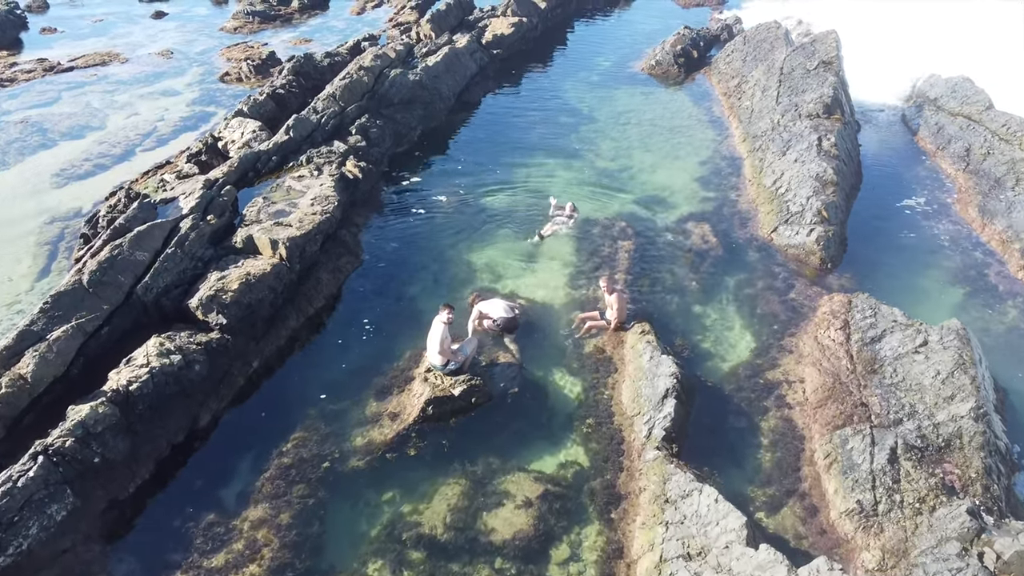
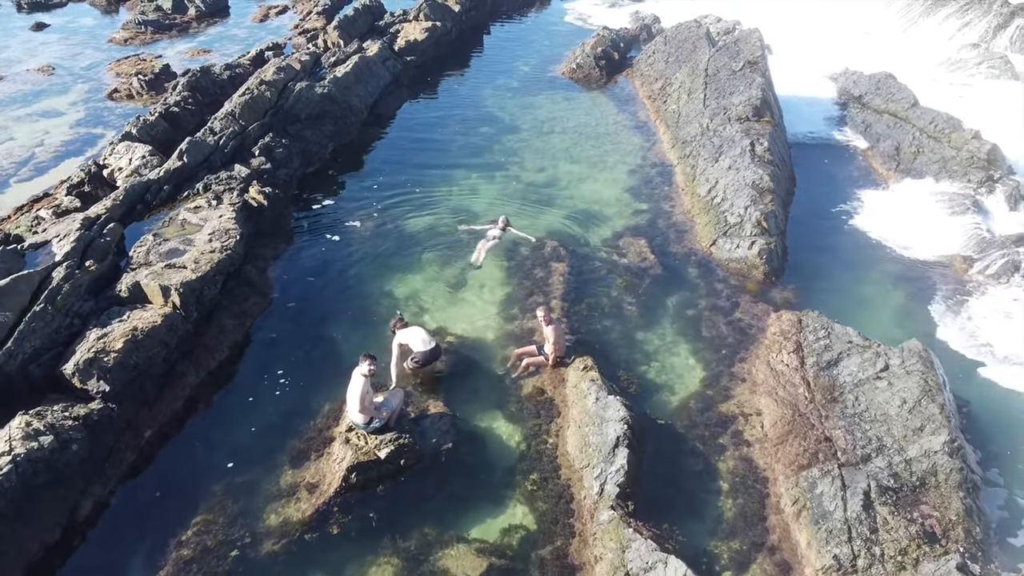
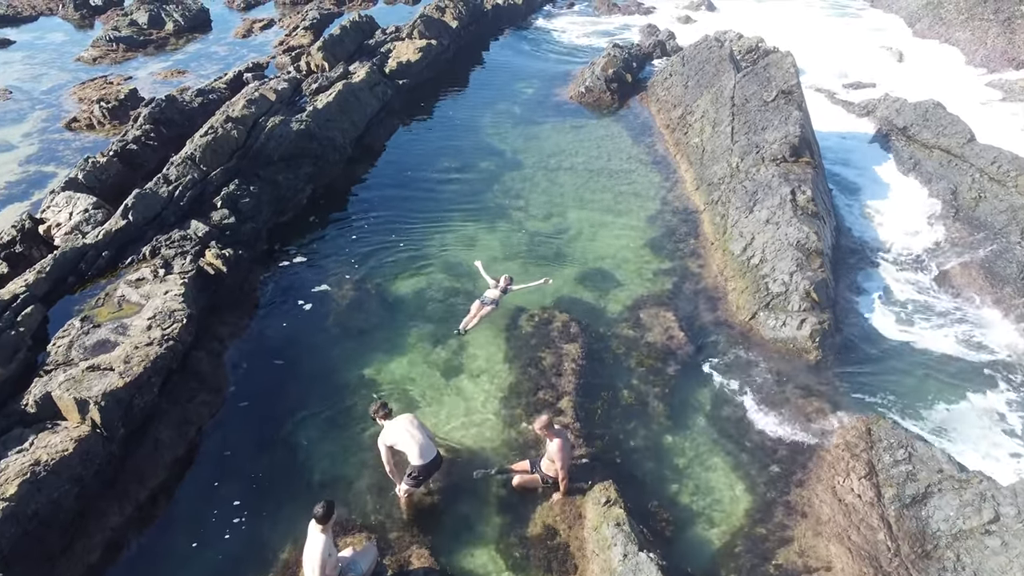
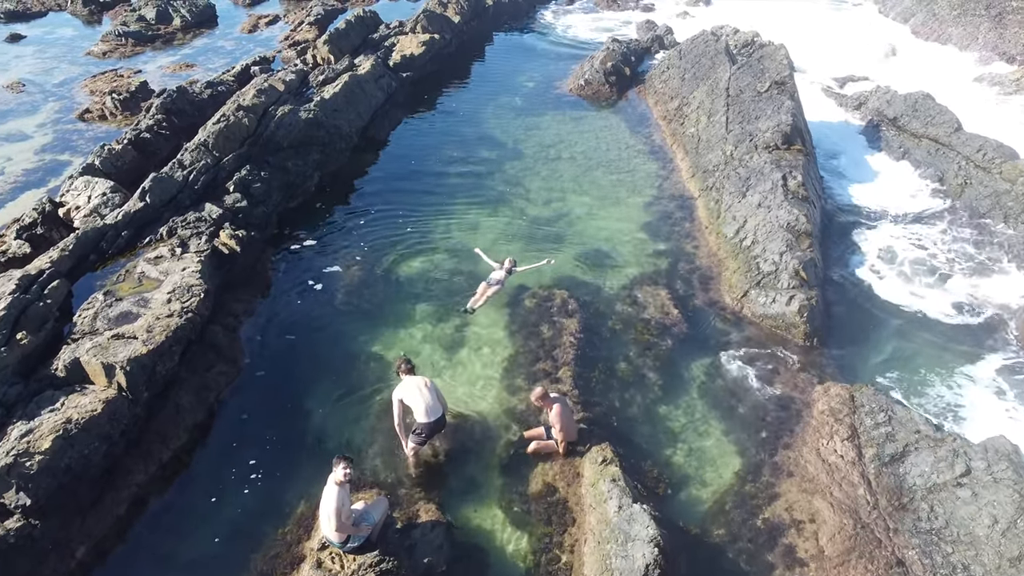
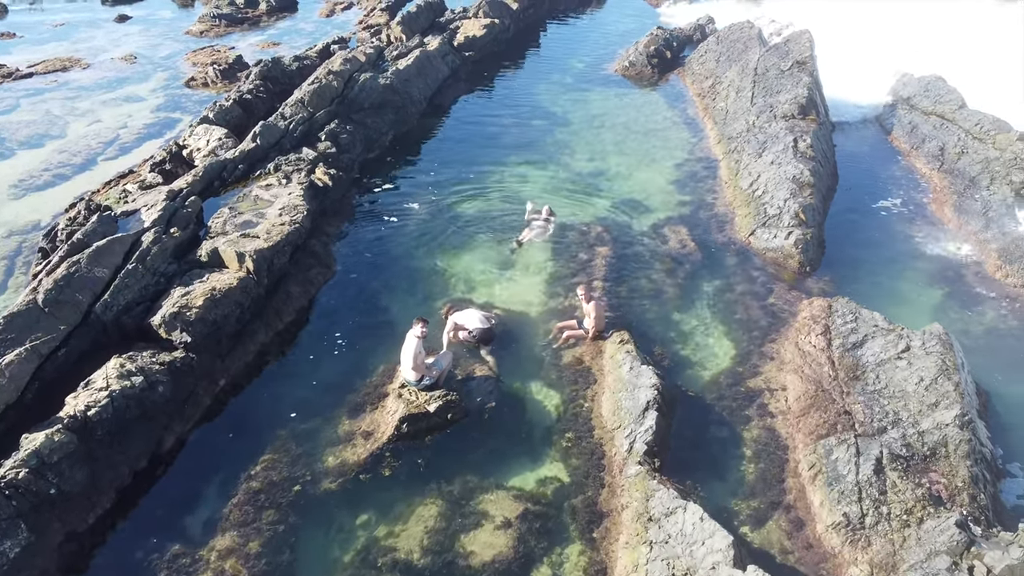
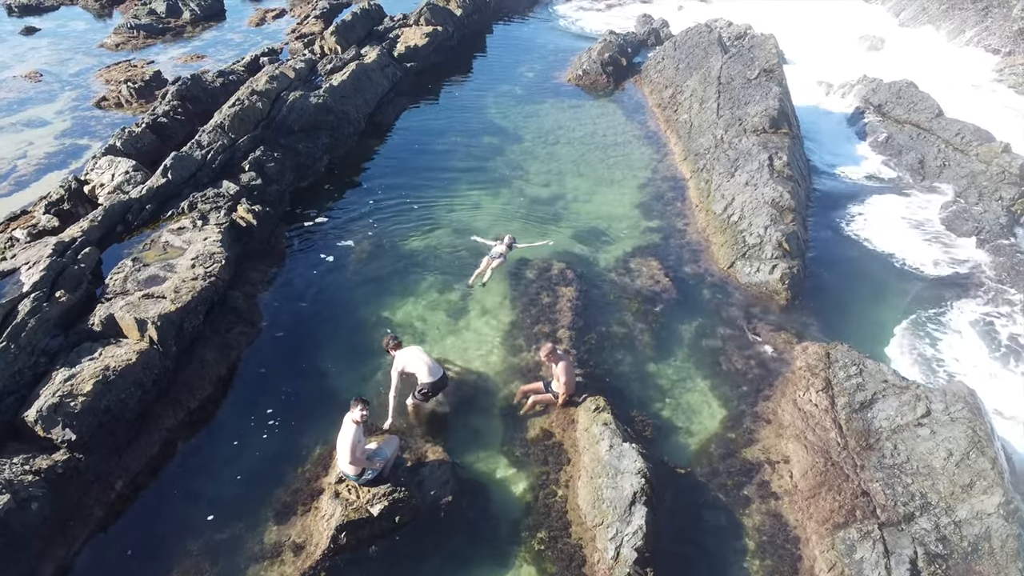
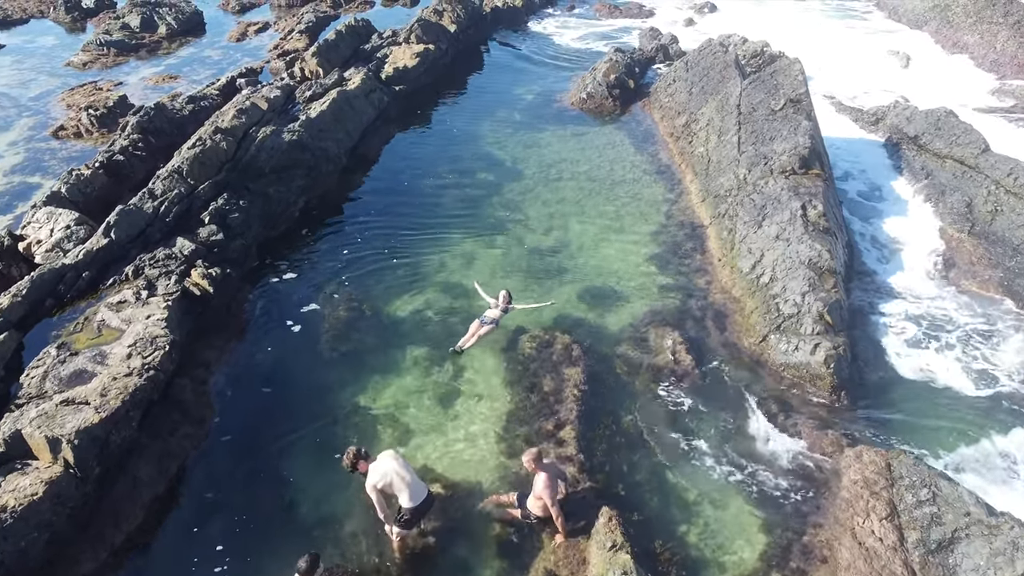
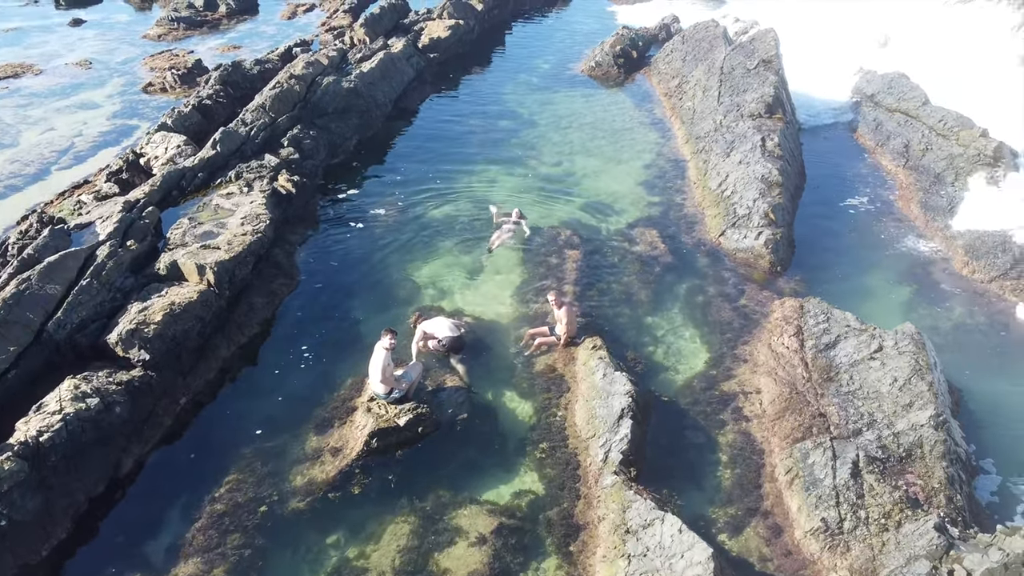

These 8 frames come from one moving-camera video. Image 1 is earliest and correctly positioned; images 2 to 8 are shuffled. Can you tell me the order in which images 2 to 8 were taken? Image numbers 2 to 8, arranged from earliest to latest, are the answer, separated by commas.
5, 8, 2, 6, 4, 3, 7
